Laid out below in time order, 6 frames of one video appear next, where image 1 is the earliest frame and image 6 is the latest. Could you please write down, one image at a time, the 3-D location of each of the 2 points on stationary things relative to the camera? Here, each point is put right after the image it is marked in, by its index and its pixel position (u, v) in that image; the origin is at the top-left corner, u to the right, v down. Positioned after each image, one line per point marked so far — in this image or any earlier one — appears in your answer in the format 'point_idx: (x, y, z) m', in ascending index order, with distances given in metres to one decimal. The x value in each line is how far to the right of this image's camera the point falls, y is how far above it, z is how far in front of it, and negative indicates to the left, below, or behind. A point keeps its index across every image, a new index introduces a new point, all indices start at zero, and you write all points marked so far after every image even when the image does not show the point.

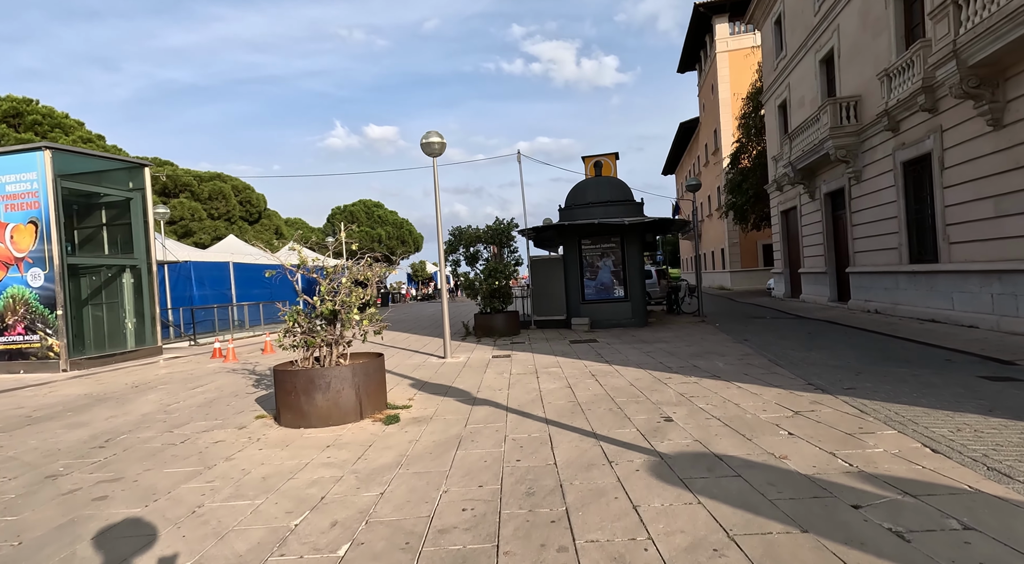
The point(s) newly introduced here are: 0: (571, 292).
0: (+1.5, -0.3, +15.4) m
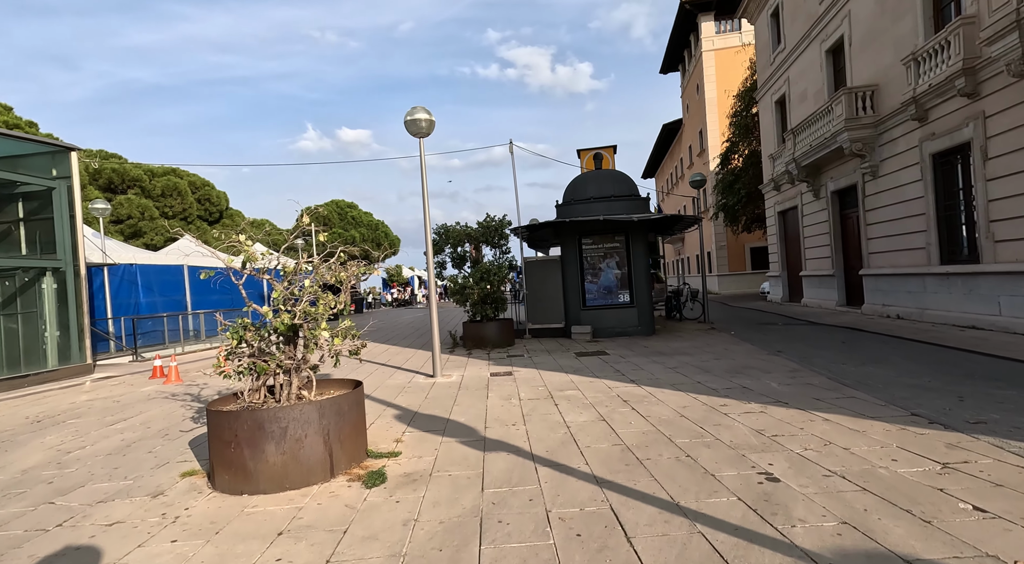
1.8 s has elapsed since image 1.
0: (+1.4, -0.4, +13.8) m
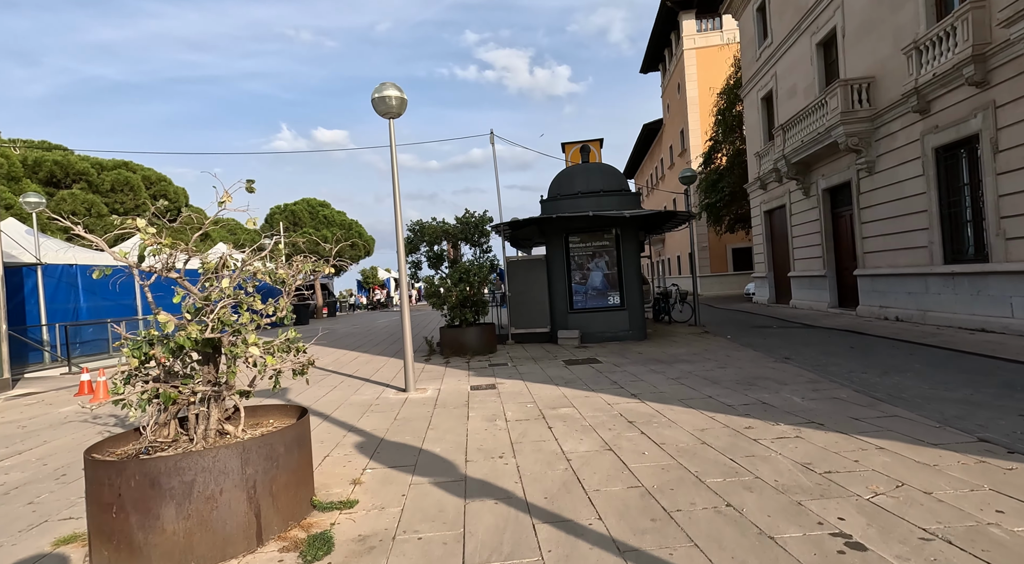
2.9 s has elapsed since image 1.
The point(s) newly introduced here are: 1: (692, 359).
0: (+0.9, -0.4, +12.9) m
1: (+2.8, -1.2, +9.2) m
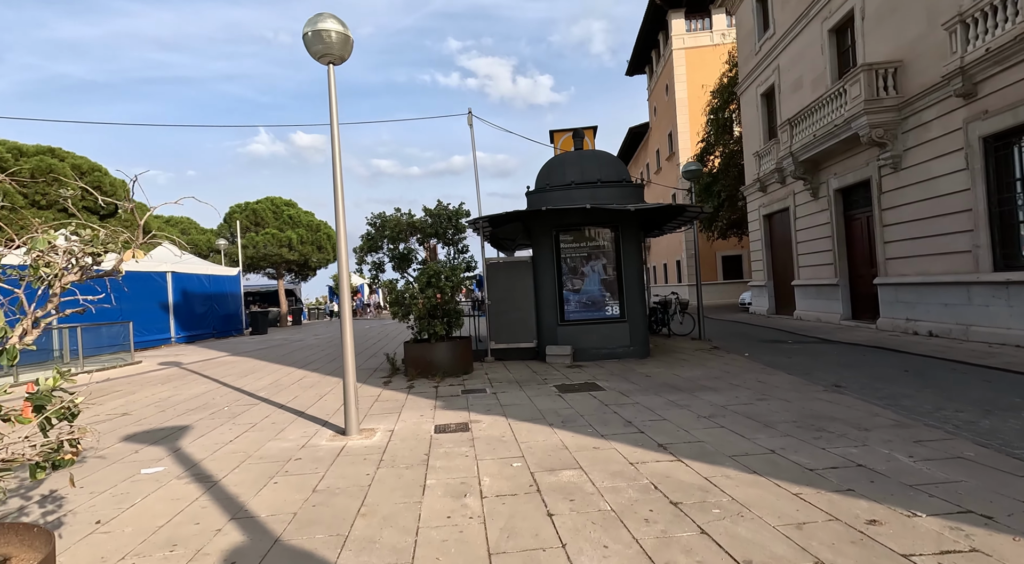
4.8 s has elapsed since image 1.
0: (+0.6, -0.5, +10.9) m
1: (+2.6, -1.3, +7.3) m
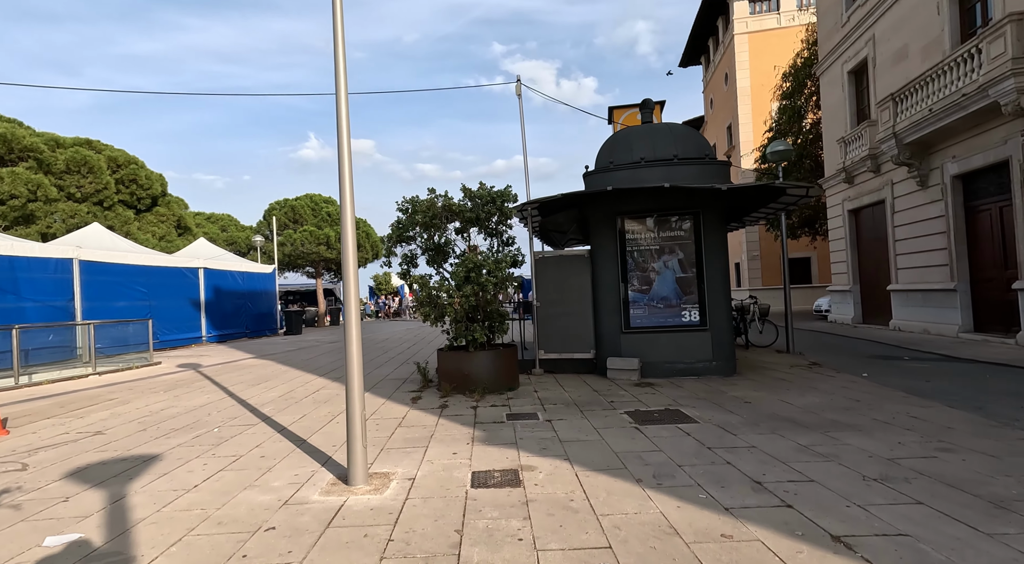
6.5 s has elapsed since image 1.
0: (+1.4, -0.5, +9.1) m
1: (+3.1, -1.3, +5.3) m
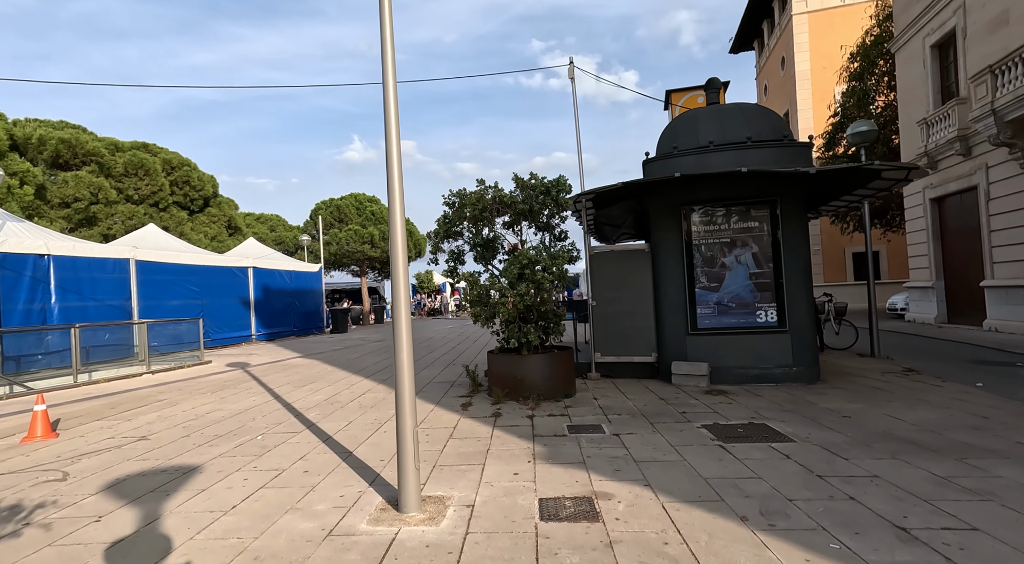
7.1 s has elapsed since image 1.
0: (+2.3, -0.5, +8.3) m
1: (+3.7, -1.2, +4.5) m
